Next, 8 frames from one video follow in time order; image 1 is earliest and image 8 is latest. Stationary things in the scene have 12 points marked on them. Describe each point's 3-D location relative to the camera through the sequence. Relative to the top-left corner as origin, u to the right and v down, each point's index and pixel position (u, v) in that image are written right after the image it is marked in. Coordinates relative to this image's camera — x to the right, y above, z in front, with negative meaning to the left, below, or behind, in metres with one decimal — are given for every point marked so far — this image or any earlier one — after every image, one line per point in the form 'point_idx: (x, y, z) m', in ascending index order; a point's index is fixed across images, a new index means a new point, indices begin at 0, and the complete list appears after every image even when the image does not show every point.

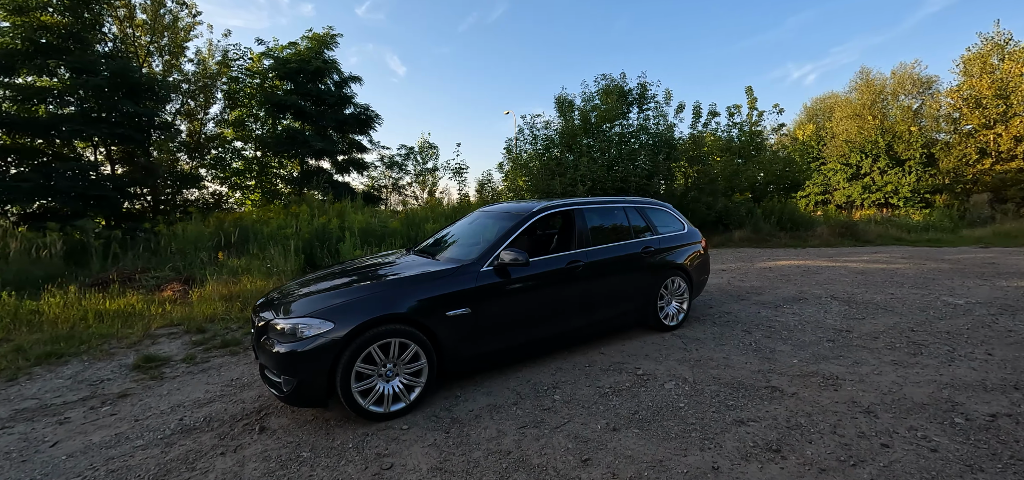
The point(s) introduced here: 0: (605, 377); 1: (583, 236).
0: (+0.9, -1.3, +3.9) m
1: (+0.7, 0.0, +4.6) m
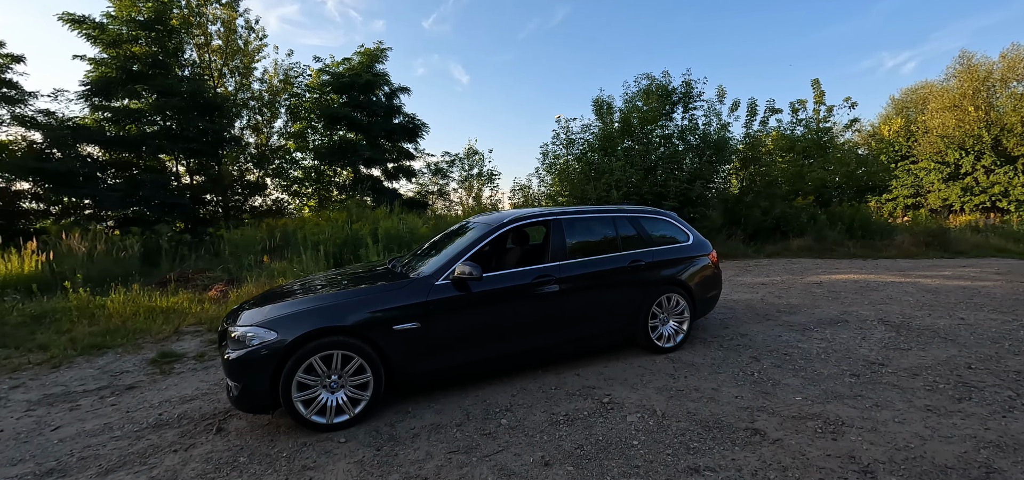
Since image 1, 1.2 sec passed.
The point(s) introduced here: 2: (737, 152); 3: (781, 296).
0: (+0.5, -1.4, +3.6) m
1: (+0.4, -0.1, +4.3) m
2: (+7.0, +2.7, +13.1) m
3: (+4.5, -1.0, +7.0) m
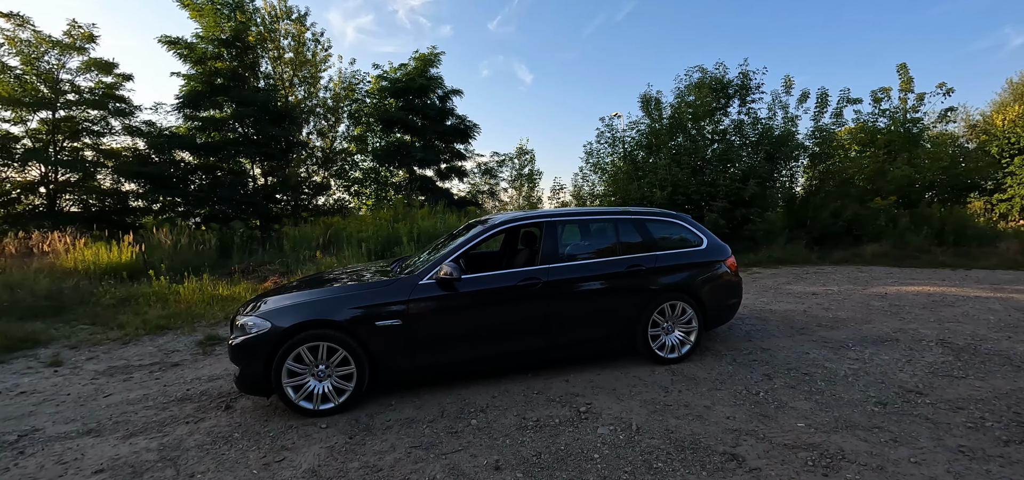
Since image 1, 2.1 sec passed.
0: (+0.3, -1.4, +3.6) m
1: (+0.4, -0.1, +4.3) m
2: (+8.3, +2.6, +11.9) m
3: (+4.8, -1.0, +6.3) m
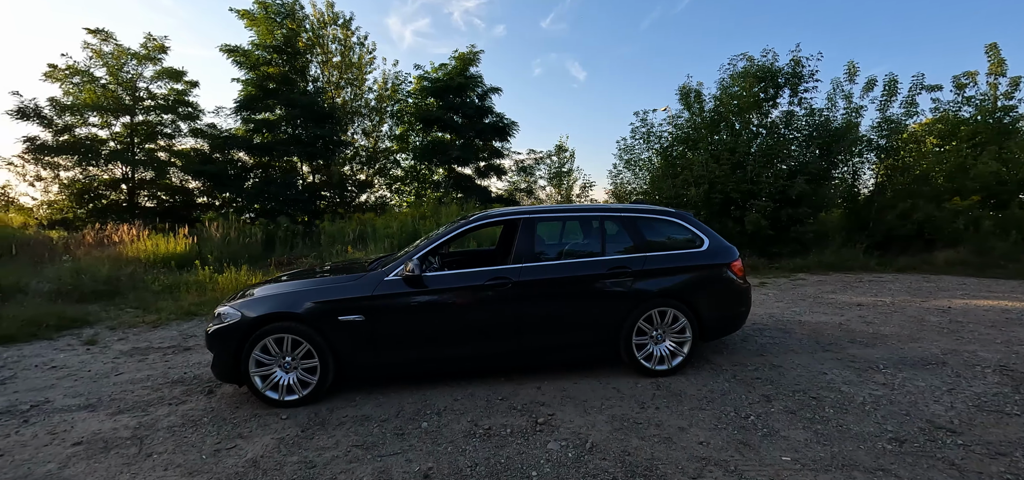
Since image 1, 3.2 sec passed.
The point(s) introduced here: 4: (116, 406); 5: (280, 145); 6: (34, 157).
0: (-0.1, -1.4, +3.4) m
1: (+0.1, -0.1, +4.0) m
2: (+9.0, +2.5, +10.6) m
3: (+4.7, -1.1, +5.5) m
4: (-3.7, -1.5, +3.9) m
5: (-9.0, +3.6, +16.2) m
6: (-16.1, +2.8, +14.0) m
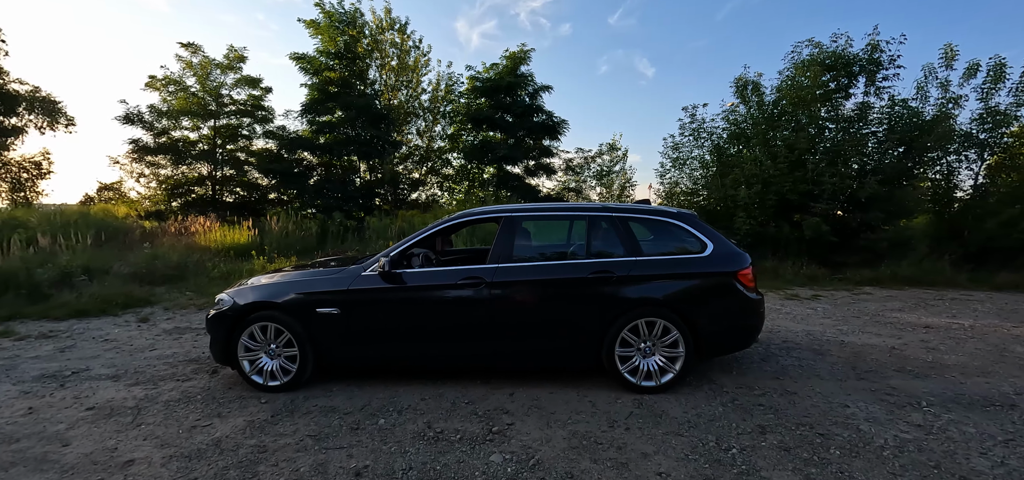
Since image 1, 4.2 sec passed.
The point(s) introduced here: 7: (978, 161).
0: (-0.4, -1.4, +3.2) m
1: (-0.1, -0.1, +3.9) m
2: (+9.8, +2.2, +9.0) m
3: (+4.7, -1.2, +4.6) m
4: (-3.9, -1.4, +4.3) m
5: (-7.1, +3.9, +17.2) m
6: (-14.5, +3.2, +16.2) m
7: (+11.1, +1.9, +10.0) m
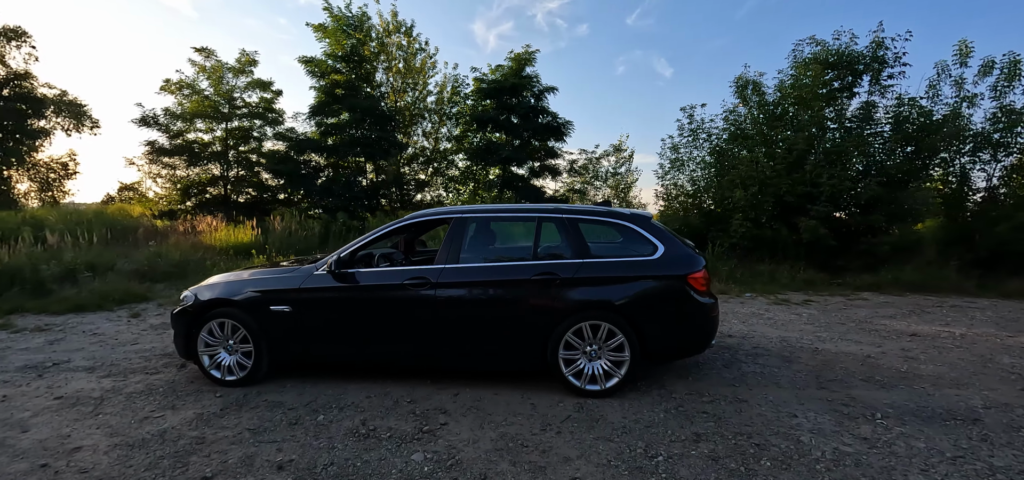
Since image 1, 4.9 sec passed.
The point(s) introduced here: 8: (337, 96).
0: (-0.9, -1.4, +3.3) m
1: (-0.5, -0.1, +3.9) m
2: (+9.6, +2.1, +8.6) m
3: (+4.3, -1.3, +4.4) m
4: (-4.3, -1.4, +4.5) m
5: (-6.9, +3.9, +17.6) m
6: (-14.4, +3.3, +16.9) m
7: (+10.9, +1.8, +9.5) m
8: (-7.4, +6.2, +18.0) m
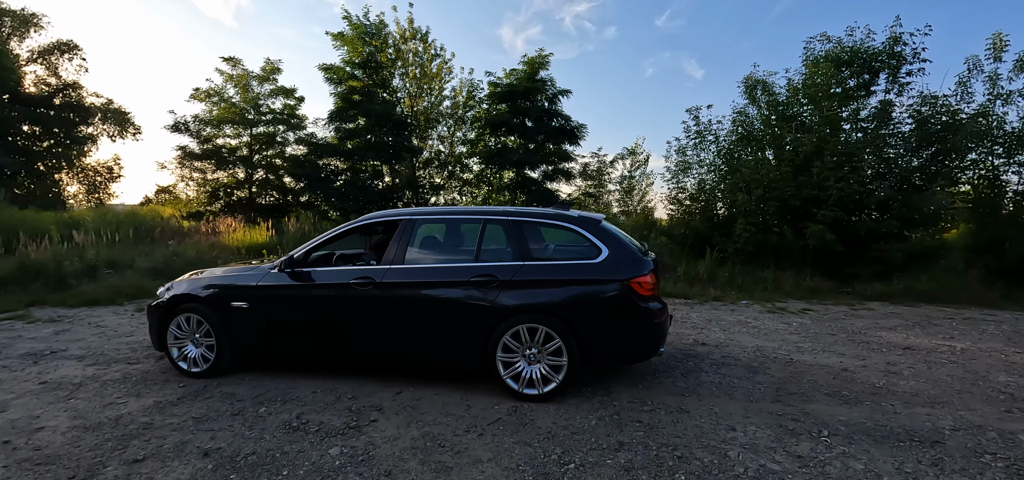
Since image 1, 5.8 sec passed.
0: (-1.4, -1.4, +3.3) m
1: (-1.0, -0.1, +3.9) m
2: (+9.4, +1.9, +8.0) m
3: (+3.8, -1.4, +4.1) m
4: (-4.8, -1.4, +4.8) m
5: (-6.4, +3.8, +18.1) m
6: (-13.8, +3.3, +17.9) m
7: (+10.8, +1.6, +8.7) m
8: (-6.8, +6.1, +18.6) m
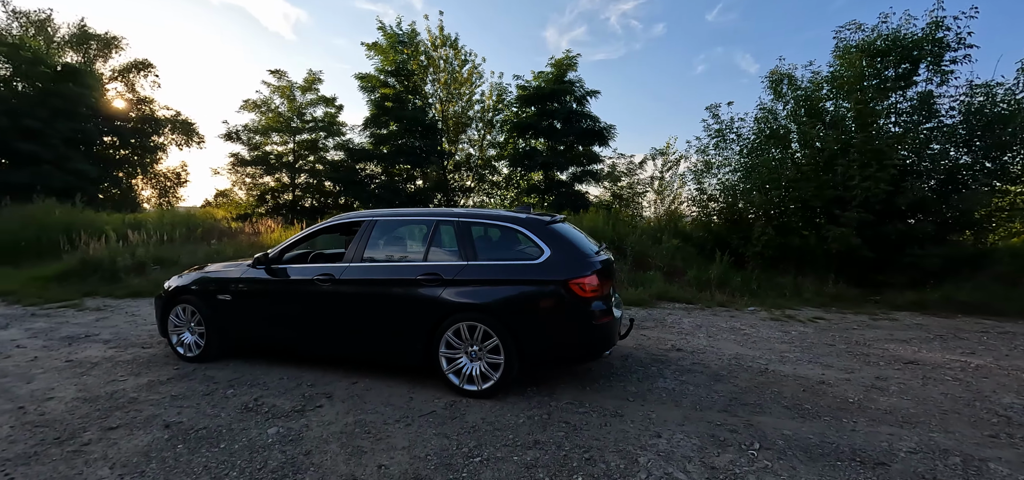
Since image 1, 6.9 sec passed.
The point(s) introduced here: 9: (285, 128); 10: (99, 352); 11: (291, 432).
0: (-2.0, -1.4, +3.6) m
1: (-1.4, -0.1, +4.2) m
2: (+9.4, +1.8, +7.0) m
3: (+3.3, -1.4, +3.8) m
4: (-5.1, -1.3, +5.5) m
5: (-5.1, +3.8, +18.8) m
6: (-12.6, +3.4, +19.5) m
7: (+10.8, +1.4, +7.6) m
8: (-5.4, +6.1, +19.4) m
9: (-10.3, +5.2, +19.2) m
10: (-5.0, -1.4, +5.1) m
11: (-1.6, -1.4, +3.1) m
